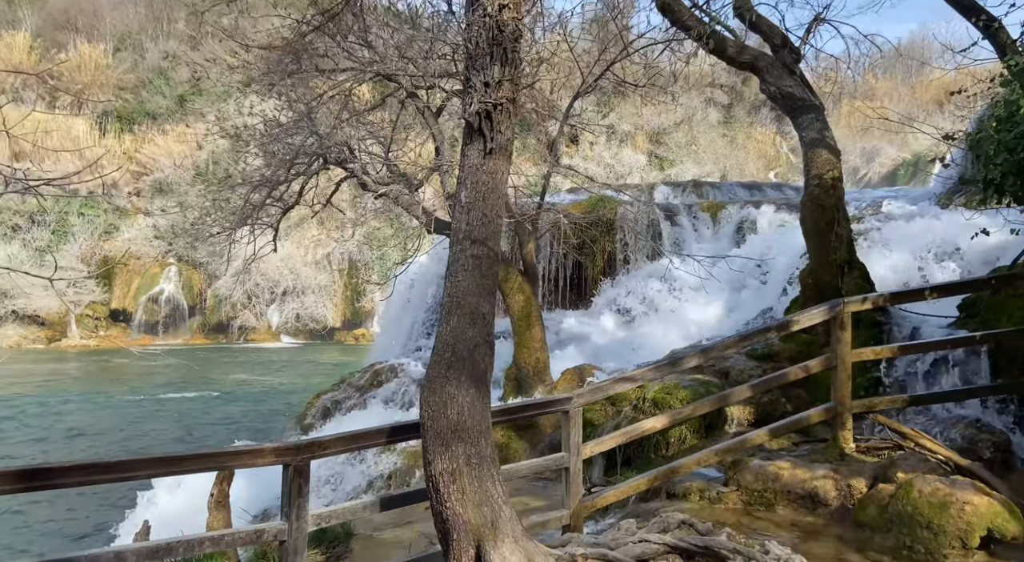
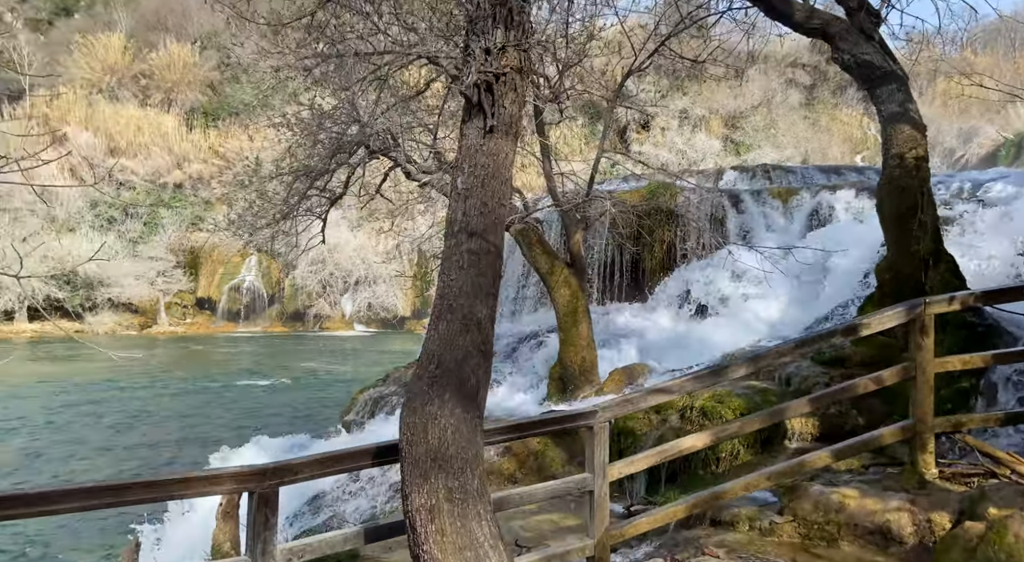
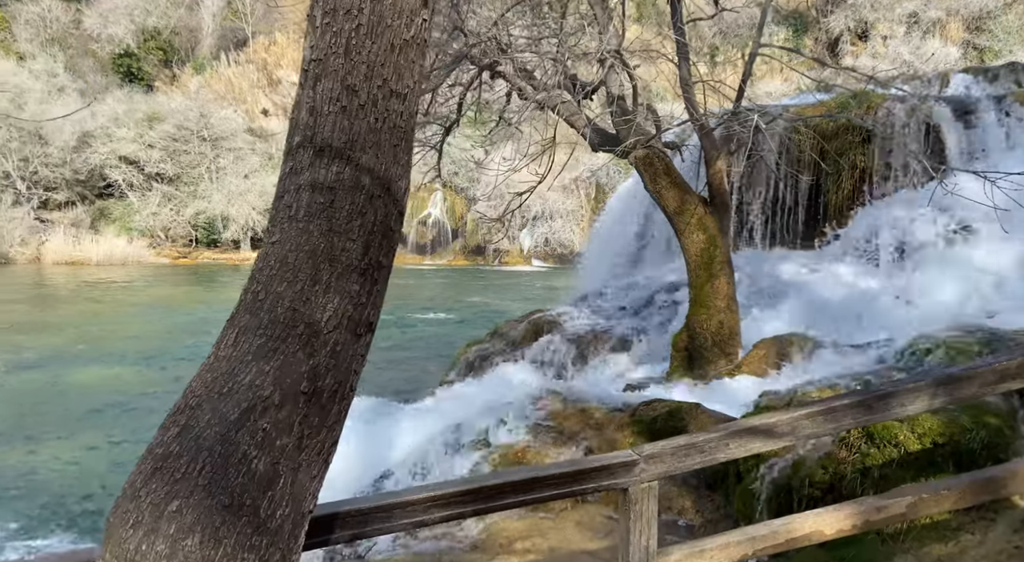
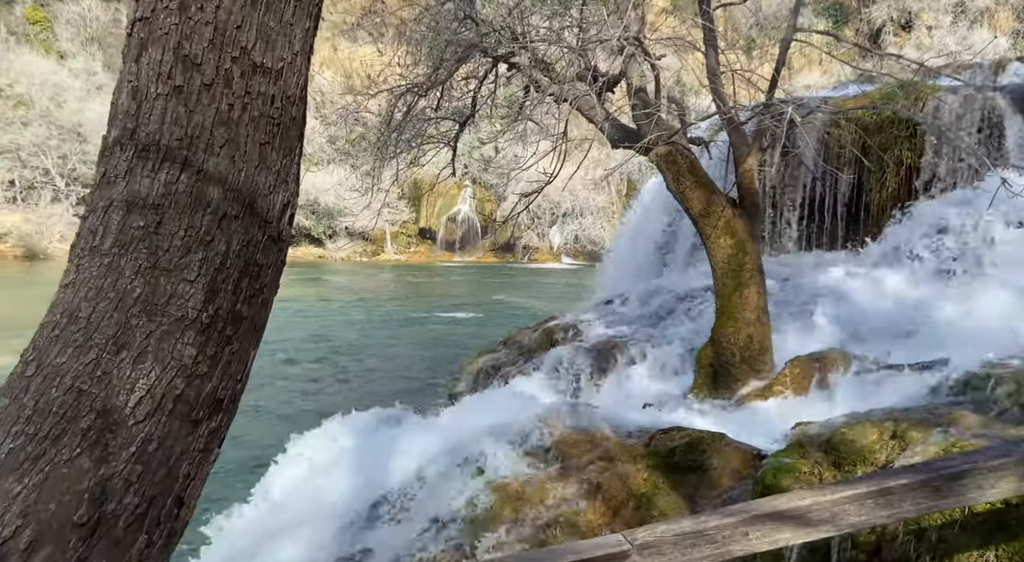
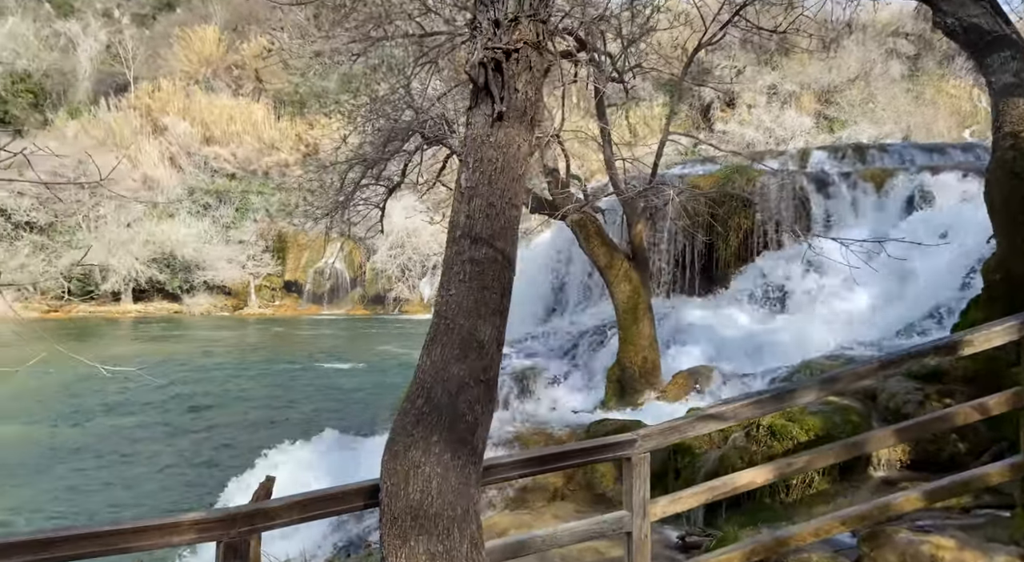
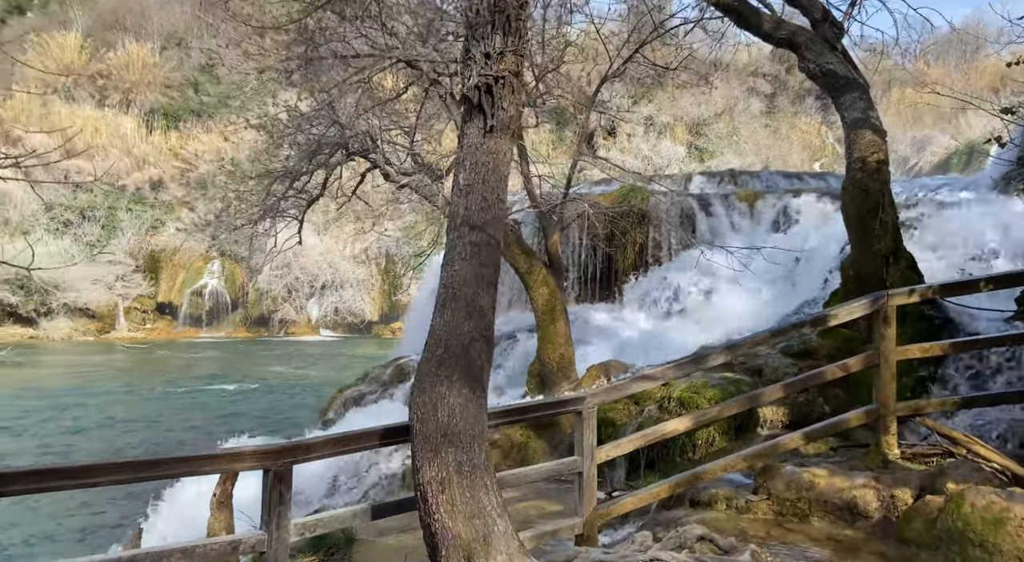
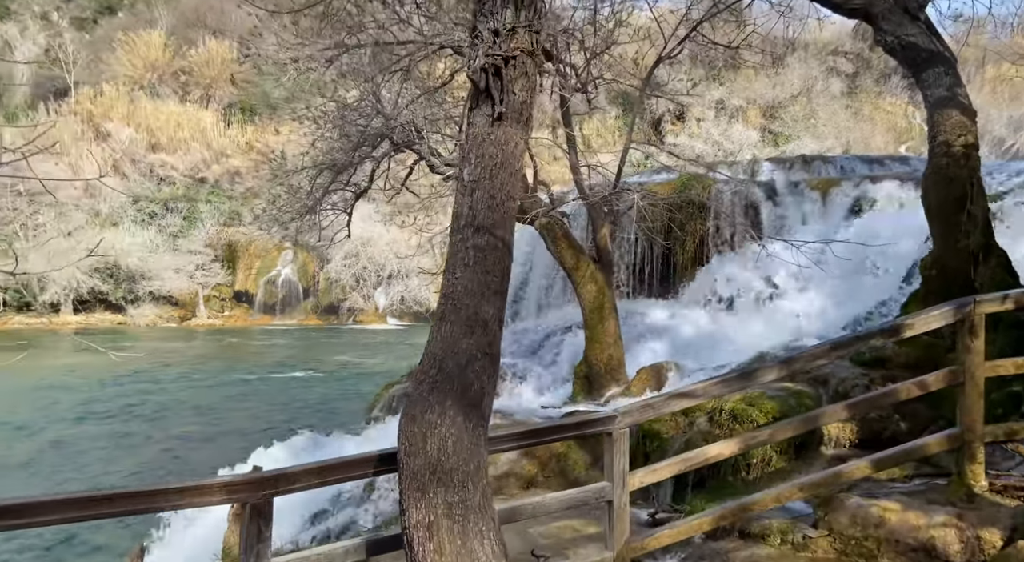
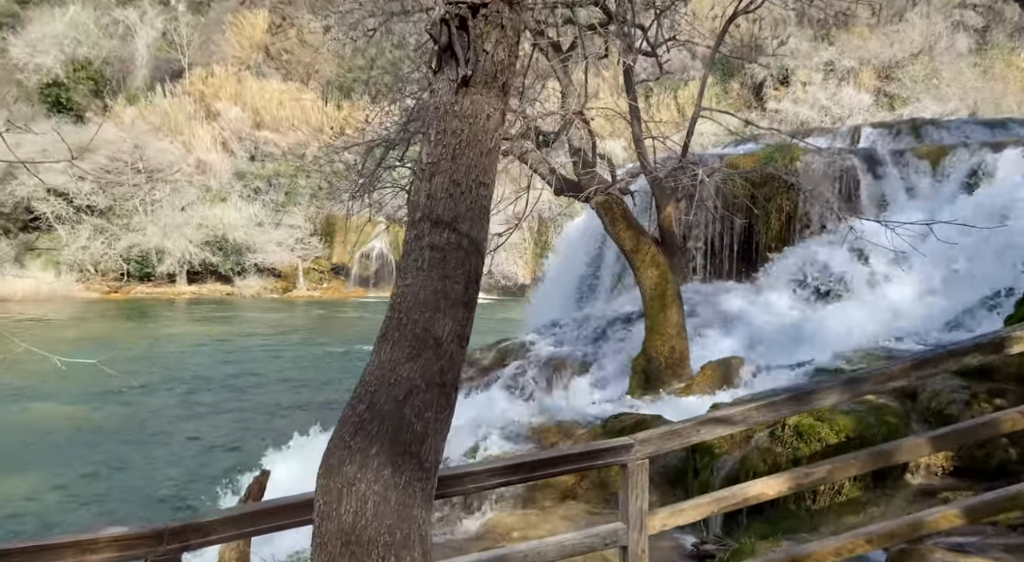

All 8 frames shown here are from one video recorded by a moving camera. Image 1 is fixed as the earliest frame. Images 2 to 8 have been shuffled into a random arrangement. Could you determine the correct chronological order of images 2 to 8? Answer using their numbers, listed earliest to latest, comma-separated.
6, 2, 7, 5, 8, 3, 4
